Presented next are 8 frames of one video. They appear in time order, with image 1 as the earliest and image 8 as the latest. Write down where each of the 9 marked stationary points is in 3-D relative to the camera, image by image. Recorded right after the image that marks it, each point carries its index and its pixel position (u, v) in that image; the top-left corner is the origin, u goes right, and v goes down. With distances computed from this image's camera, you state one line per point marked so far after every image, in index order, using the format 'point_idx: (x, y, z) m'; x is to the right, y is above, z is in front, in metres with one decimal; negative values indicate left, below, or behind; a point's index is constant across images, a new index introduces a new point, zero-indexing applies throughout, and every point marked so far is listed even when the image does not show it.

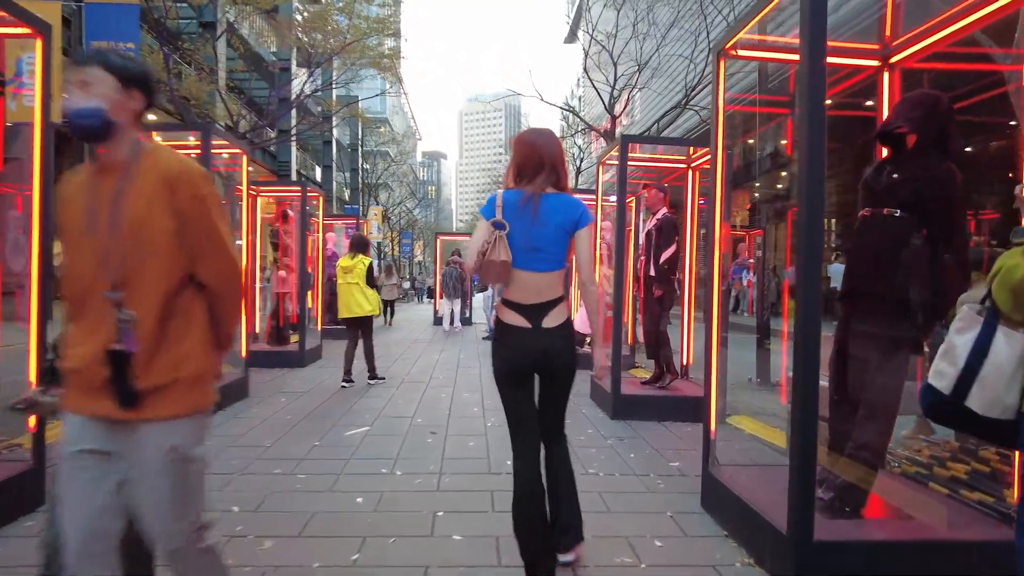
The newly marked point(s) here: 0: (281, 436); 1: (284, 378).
0: (-1.7, -1.1, +4.7) m
1: (-2.6, -1.0, +7.5) m
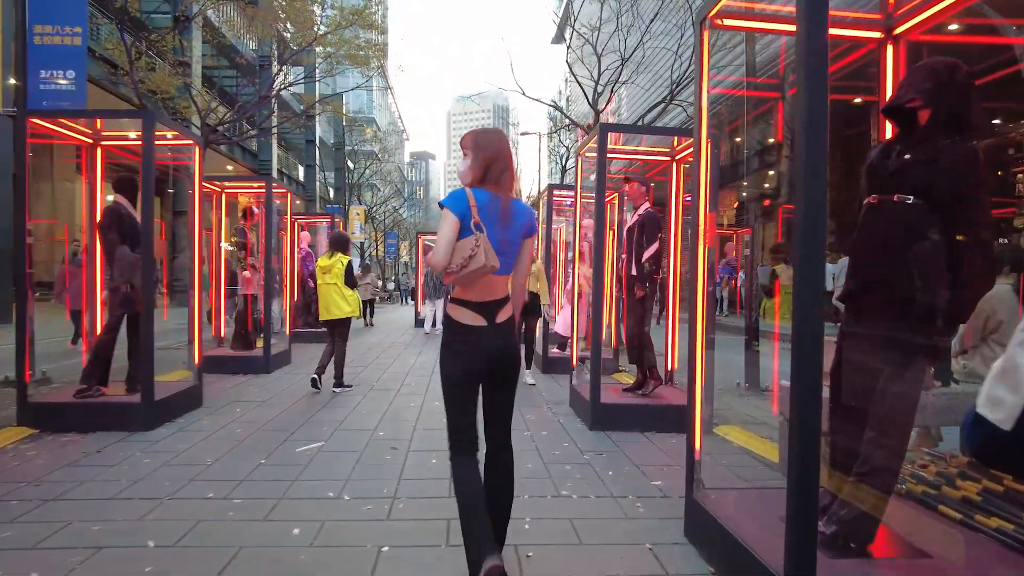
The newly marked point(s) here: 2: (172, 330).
0: (-1.9, -1.1, +4.3) m
1: (-2.9, -1.1, +7.1) m
2: (-3.1, -0.4, +5.9) m
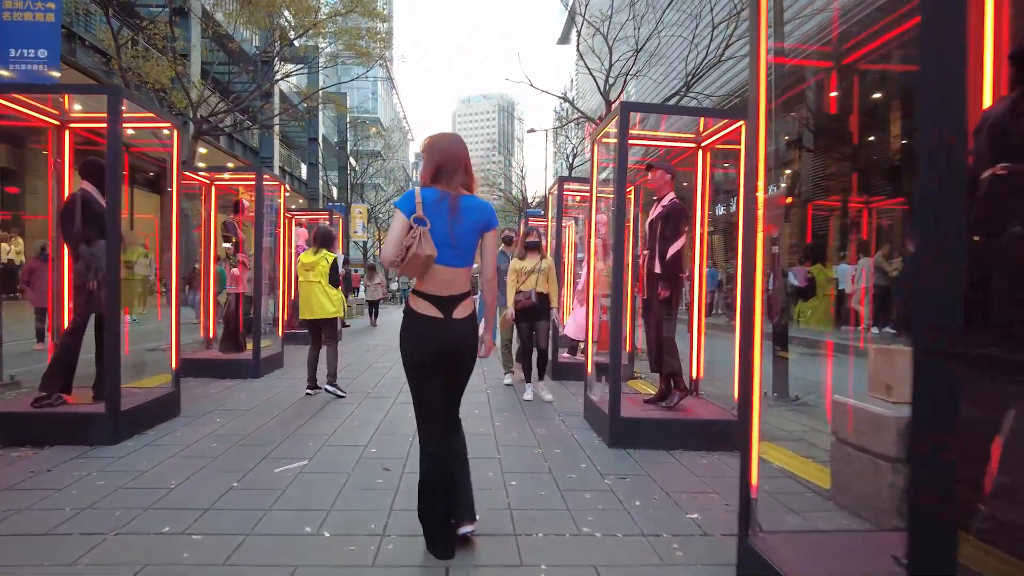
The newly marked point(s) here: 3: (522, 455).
0: (-1.8, -1.1, +3.7) m
1: (-2.8, -1.0, +6.6) m
2: (-3.0, -0.4, +5.4) m
3: (+0.1, -1.1, +4.2) m
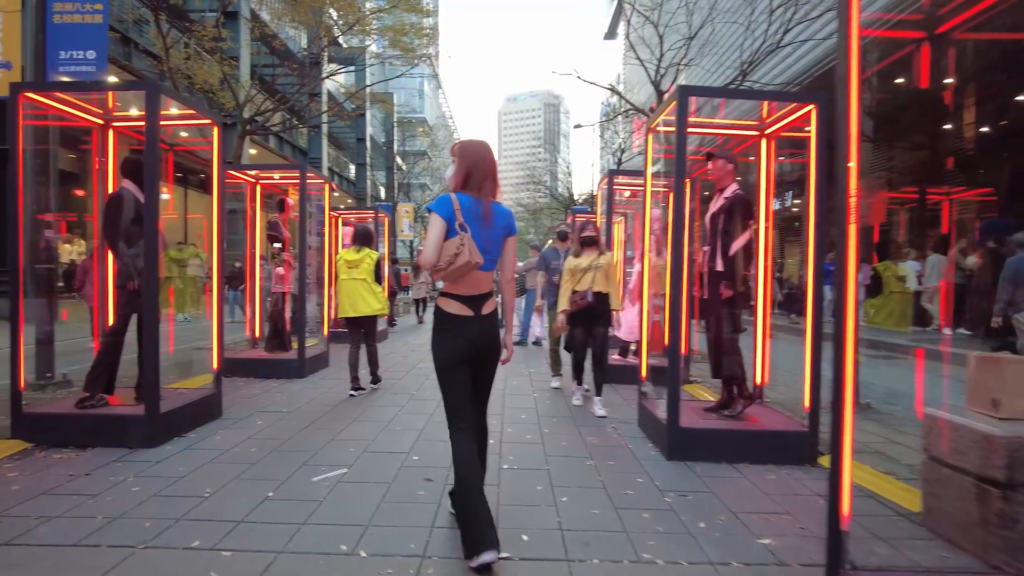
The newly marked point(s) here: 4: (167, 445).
0: (-1.6, -1.1, +3.6) m
1: (-2.3, -1.0, +6.5) m
2: (-2.6, -0.4, +5.3) m
3: (+0.4, -1.1, +3.9) m
4: (-2.3, -1.1, +4.4) m
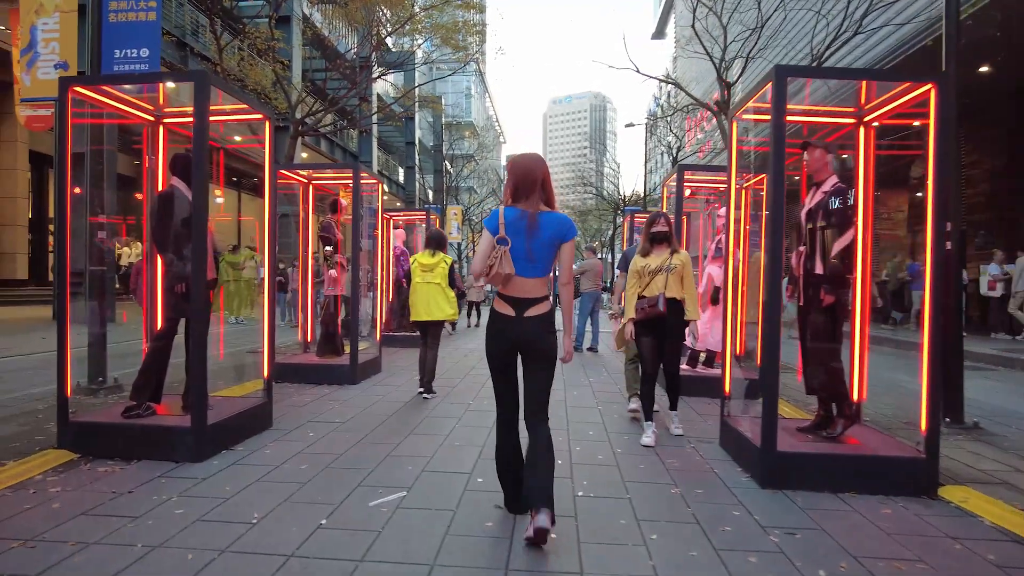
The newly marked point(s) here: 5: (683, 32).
0: (-1.2, -1.1, +3.3) m
1: (-1.8, -1.1, +6.2) m
2: (-2.1, -0.4, +5.1) m
3: (+0.8, -1.1, +3.5) m
4: (-1.9, -1.1, +4.2) m
5: (+3.7, +5.5, +14.0) m
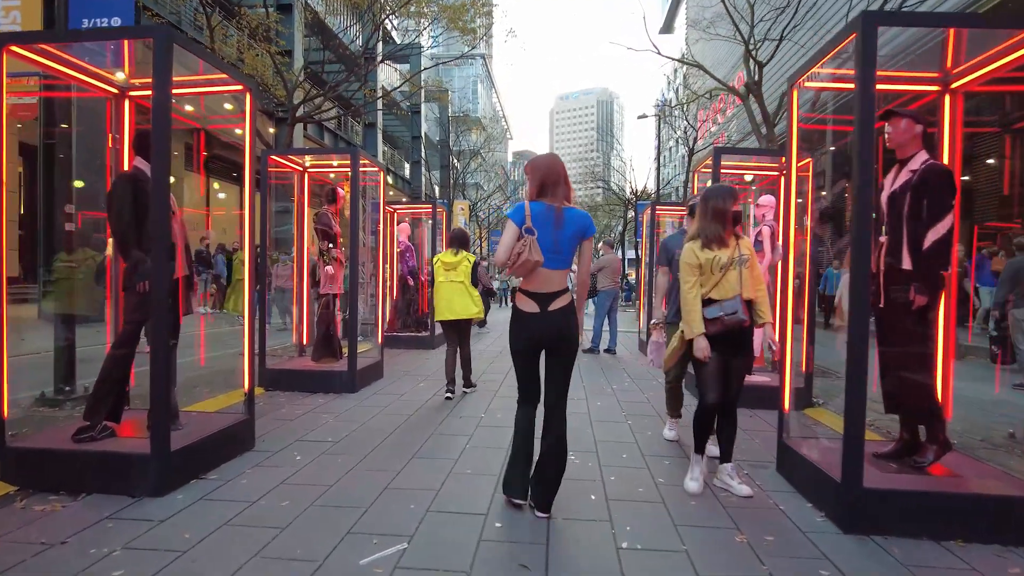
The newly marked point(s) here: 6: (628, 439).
0: (-1.1, -1.1, +2.6) m
1: (-1.6, -1.0, +5.5) m
2: (-2.0, -0.4, +4.4) m
3: (+0.9, -1.1, +2.8) m
4: (-1.8, -1.1, +3.5) m
5: (+3.9, +5.5, +13.2) m
6: (+0.8, -1.0, +4.6) m
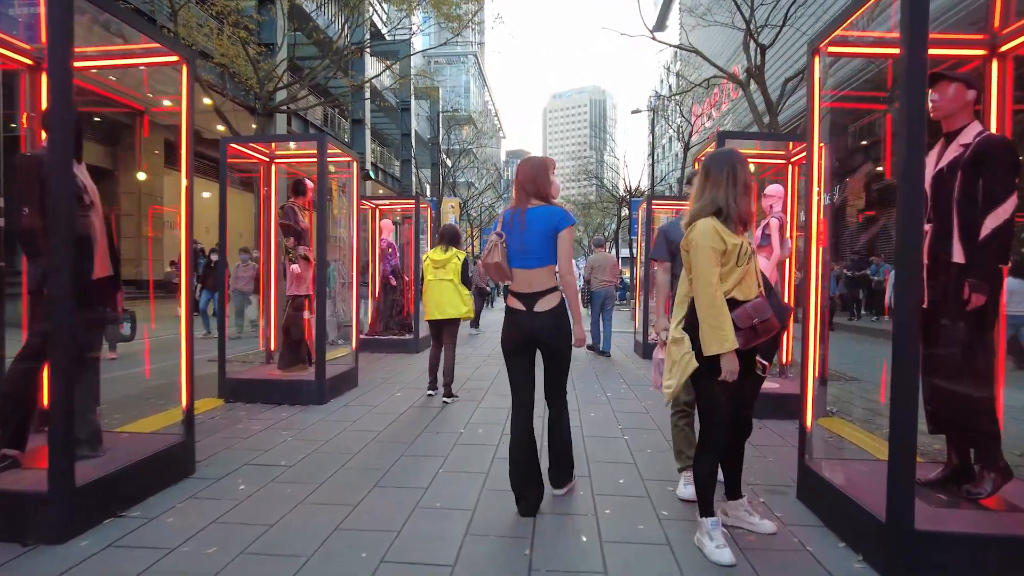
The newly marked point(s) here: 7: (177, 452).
0: (-1.2, -1.1, +2.0) m
1: (-1.7, -1.1, +5.0) m
2: (-2.1, -0.4, +3.8) m
3: (+0.8, -1.1, +2.2) m
4: (-1.9, -1.1, +2.9) m
5: (+3.6, +5.6, +12.7) m
6: (+0.7, -1.0, +4.0) m
7: (-1.9, -0.9, +3.7) m
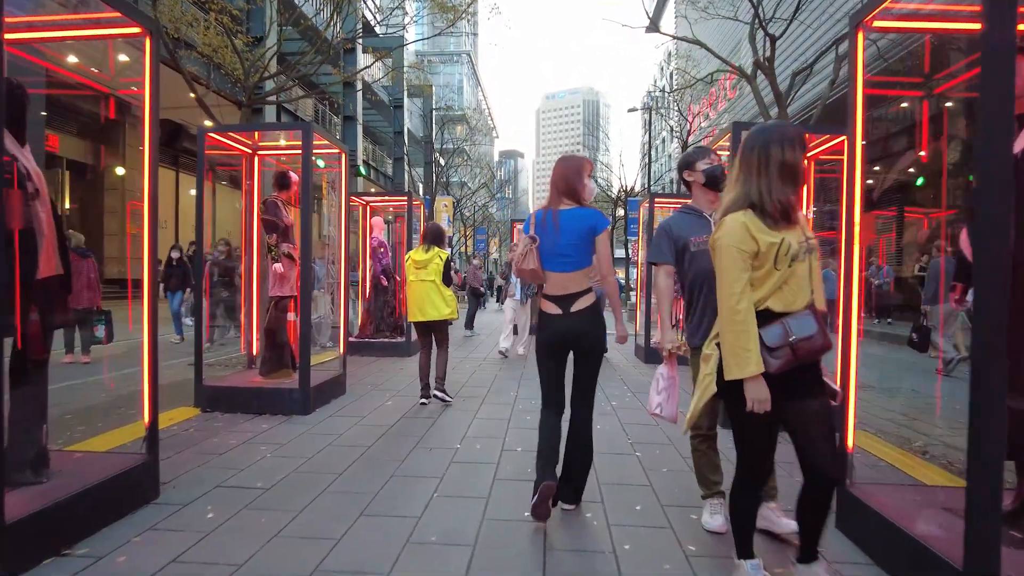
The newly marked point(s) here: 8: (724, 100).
0: (-1.1, -1.1, +1.6) m
1: (-1.7, -1.1, +4.5) m
2: (-2.1, -0.4, +3.4) m
3: (+0.8, -1.1, +1.8) m
4: (-1.9, -1.1, +2.5) m
5: (+3.6, +5.5, +12.3) m
6: (+0.7, -1.1, +3.6) m
7: (-1.9, -0.9, +3.3) m
8: (+6.0, +5.3, +18.3) m
